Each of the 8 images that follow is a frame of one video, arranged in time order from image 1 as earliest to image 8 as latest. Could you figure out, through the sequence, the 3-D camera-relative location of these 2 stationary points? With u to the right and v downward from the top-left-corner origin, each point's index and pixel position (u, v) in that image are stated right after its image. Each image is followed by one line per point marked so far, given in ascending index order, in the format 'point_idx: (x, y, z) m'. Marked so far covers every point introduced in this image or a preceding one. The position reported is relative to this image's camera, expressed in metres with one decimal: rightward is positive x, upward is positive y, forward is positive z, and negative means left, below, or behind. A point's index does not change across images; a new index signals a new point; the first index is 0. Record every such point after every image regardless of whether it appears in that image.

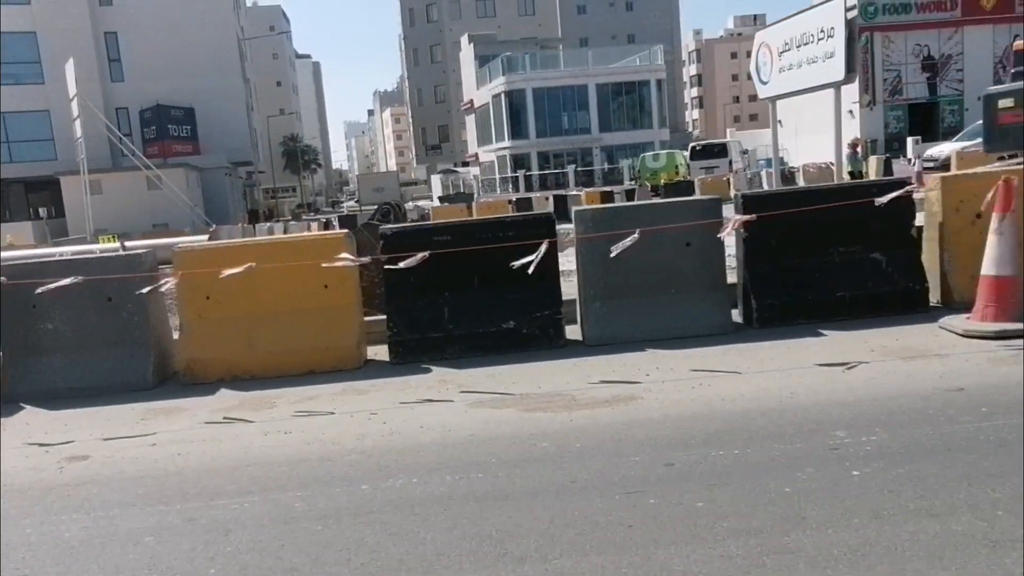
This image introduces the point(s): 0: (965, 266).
0: (+20.0, +0.9, +8.2) m
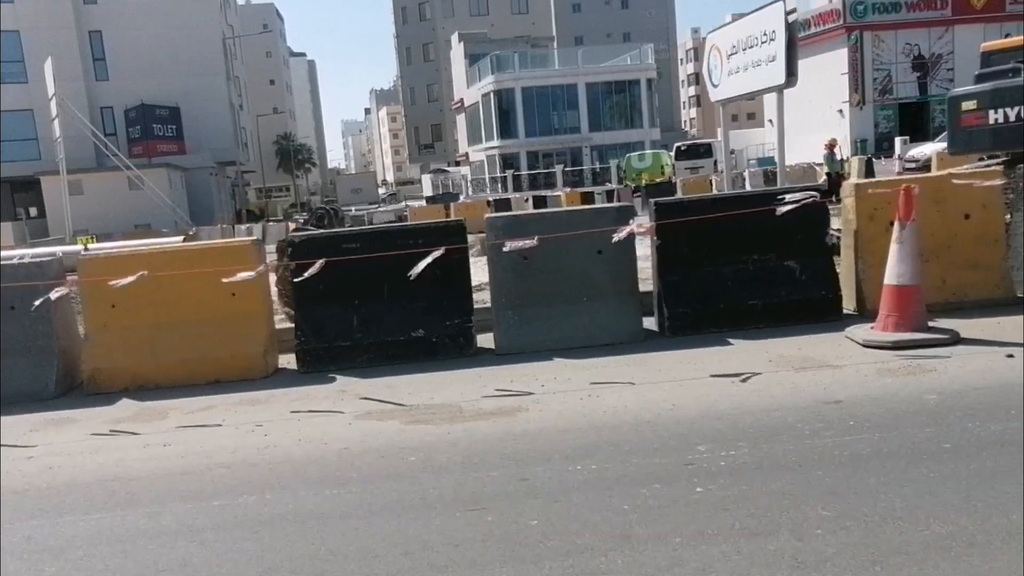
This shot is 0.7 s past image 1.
0: (+16.1, +0.6, +8.1) m
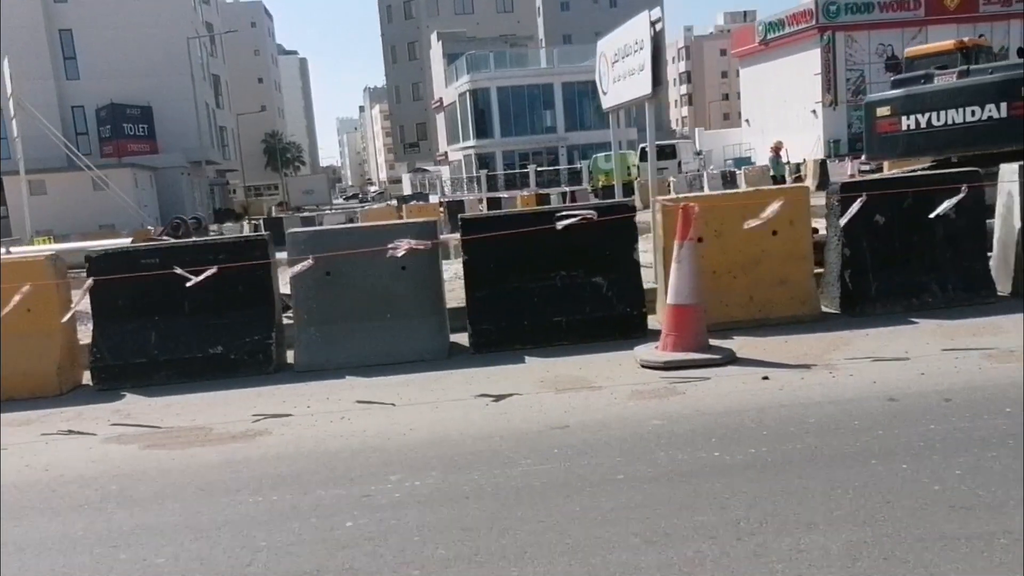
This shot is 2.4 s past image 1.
0: (+7.5, -0.1, +8.1) m
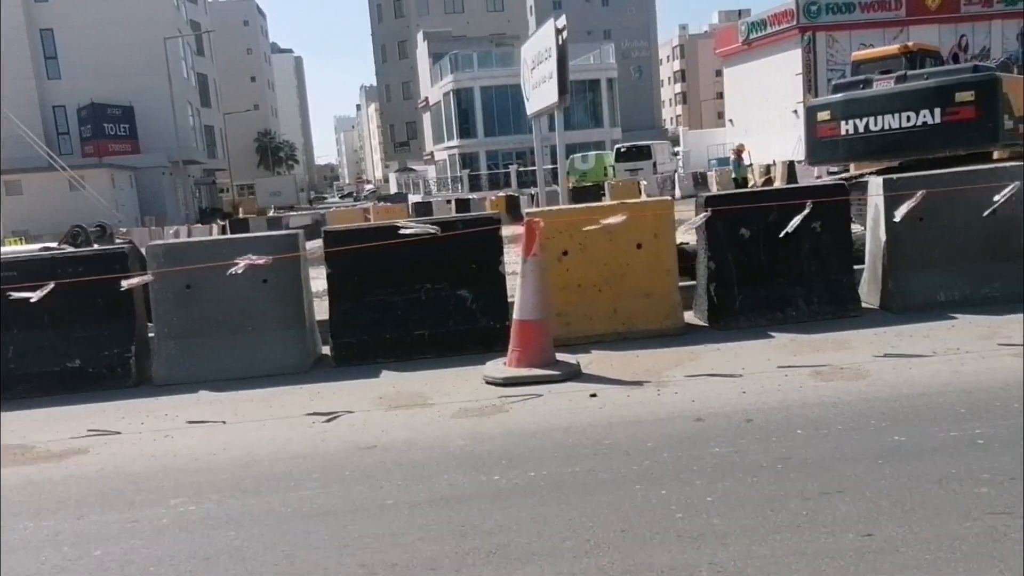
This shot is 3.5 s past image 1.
0: (+1.6, -0.7, +8.0) m
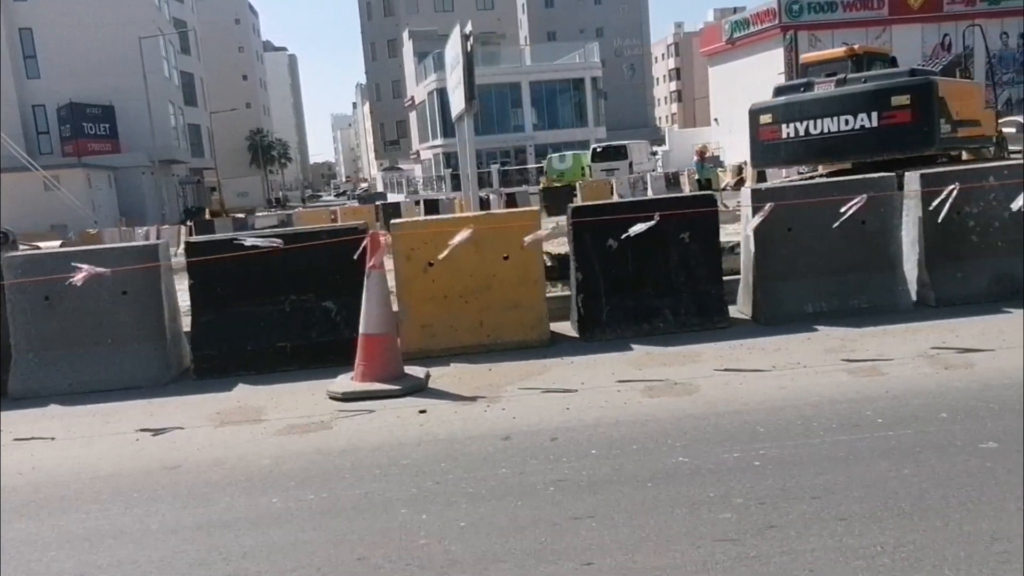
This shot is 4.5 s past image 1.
0: (-4.2, -1.2, +7.9) m
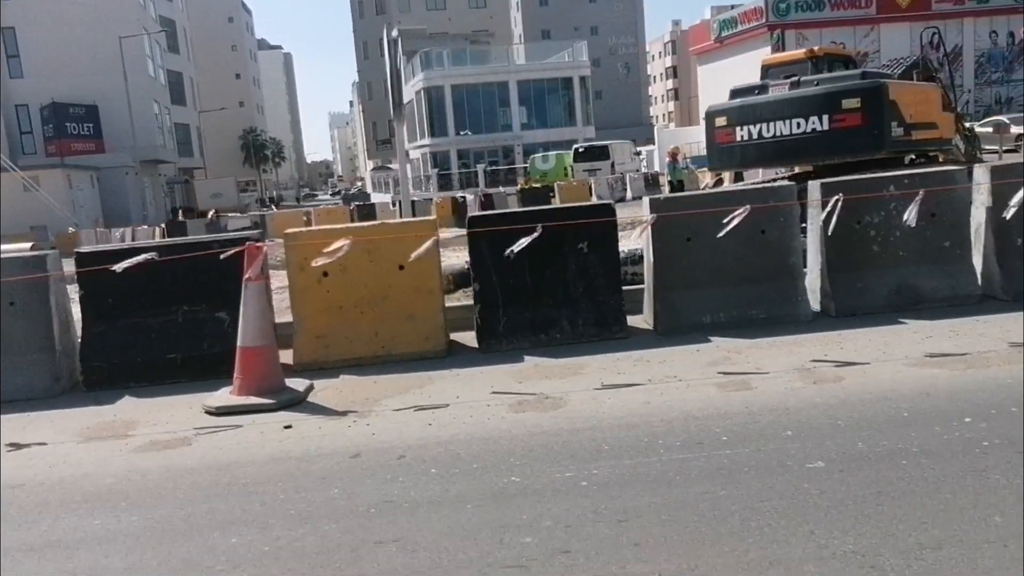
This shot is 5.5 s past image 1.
0: (-8.7, -1.6, +7.8) m
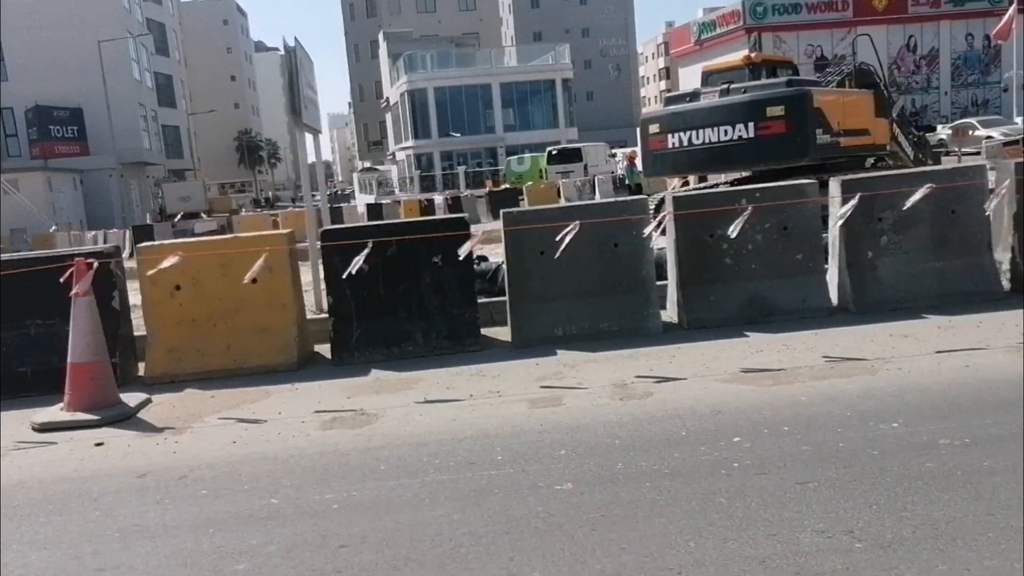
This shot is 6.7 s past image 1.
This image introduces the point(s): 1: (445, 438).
0: (-14.9, -2.2, +7.8) m
1: (-1.9, -4.5, +5.5) m
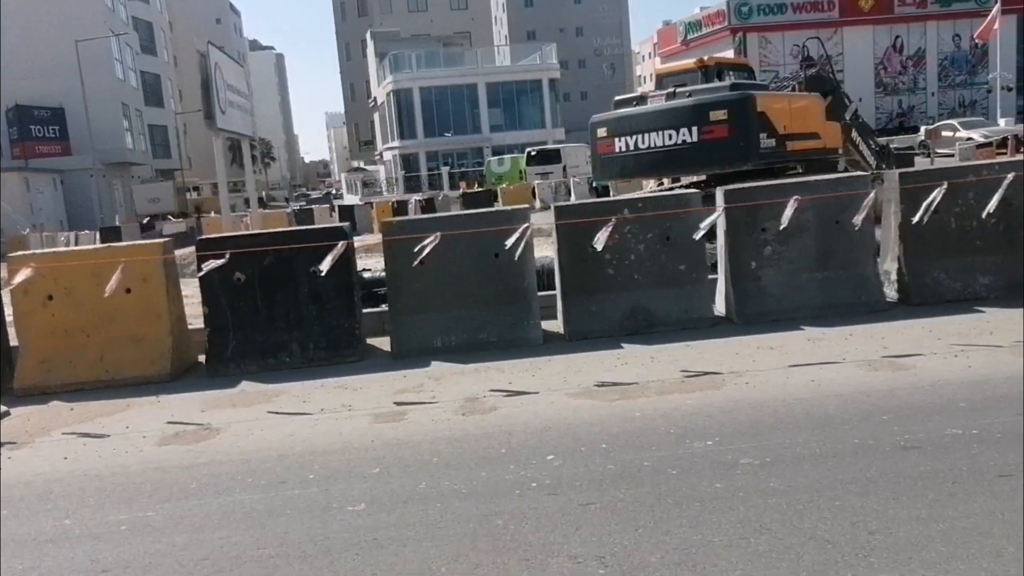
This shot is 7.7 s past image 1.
0: (-19.9, -2.5, +7.6) m
1: (-6.9, -4.9, +5.4) m
